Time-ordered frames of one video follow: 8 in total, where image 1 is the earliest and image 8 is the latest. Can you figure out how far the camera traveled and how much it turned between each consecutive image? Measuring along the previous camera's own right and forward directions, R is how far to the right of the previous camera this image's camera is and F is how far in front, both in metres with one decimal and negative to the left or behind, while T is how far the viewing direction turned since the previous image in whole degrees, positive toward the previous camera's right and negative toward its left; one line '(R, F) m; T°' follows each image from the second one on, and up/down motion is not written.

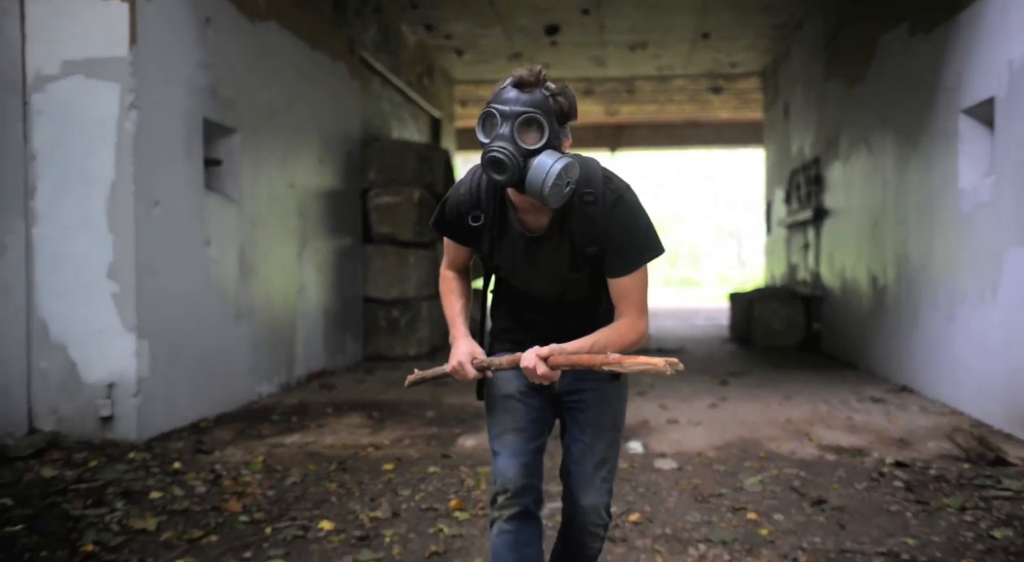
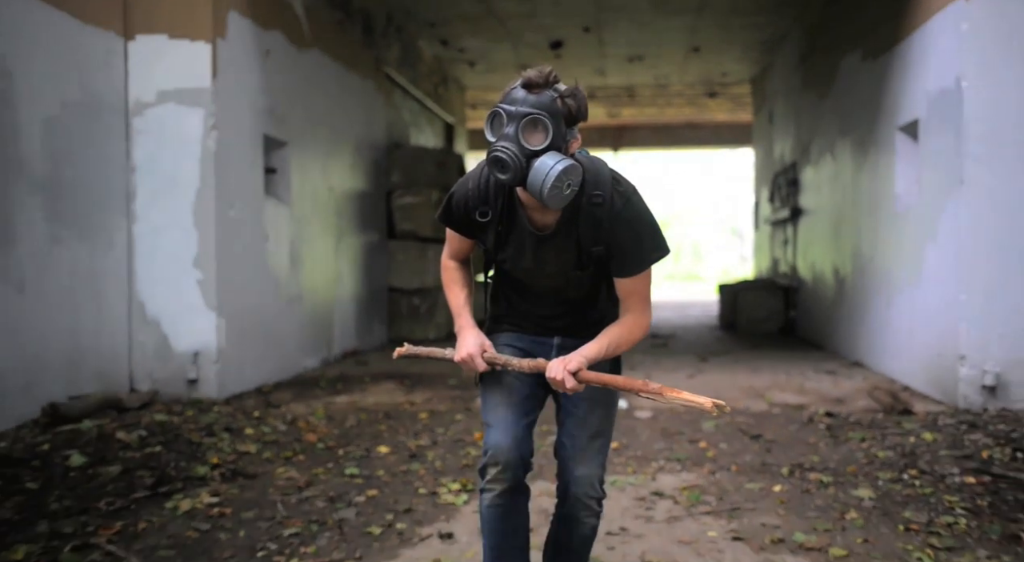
(0.0, -0.9) m; 0°
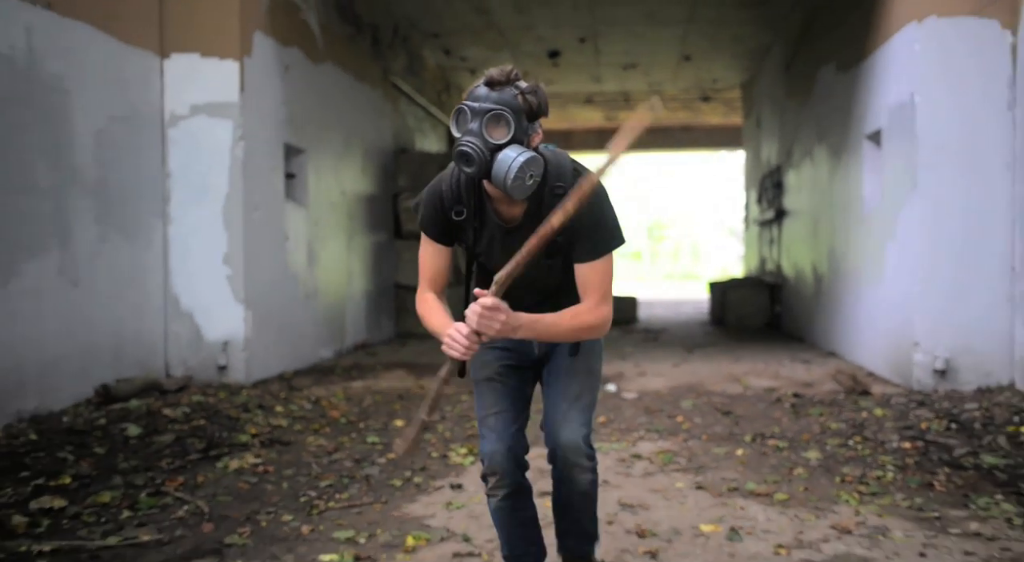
(0.0, -0.5) m; 0°
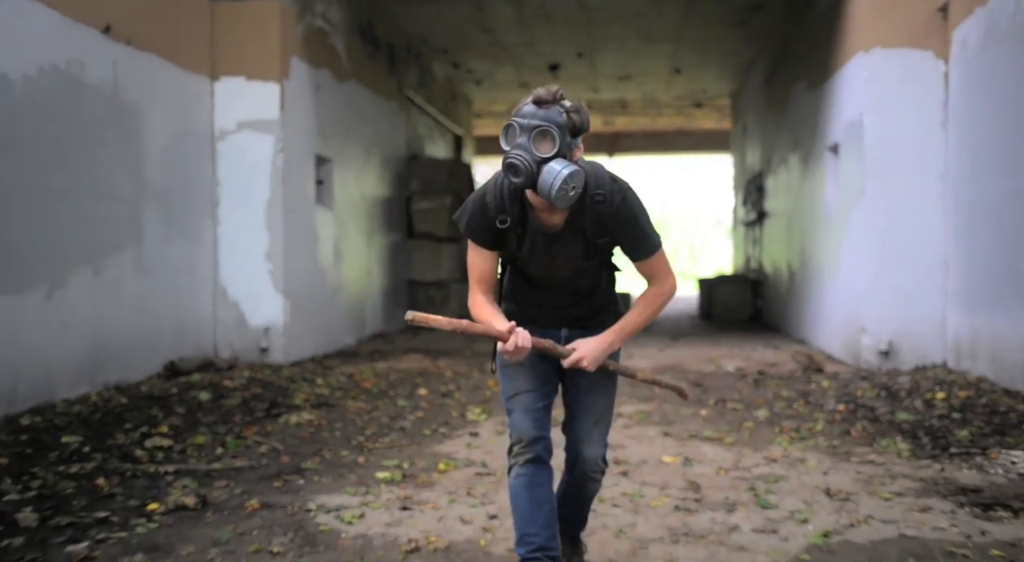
(0.0, -0.8) m; 0°
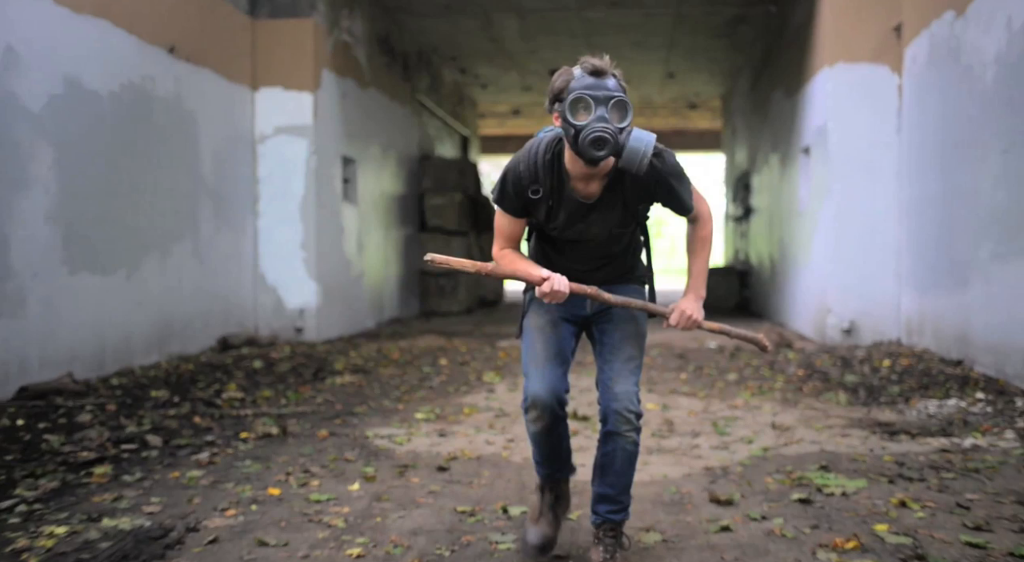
(-0.1, -0.8) m; 0°
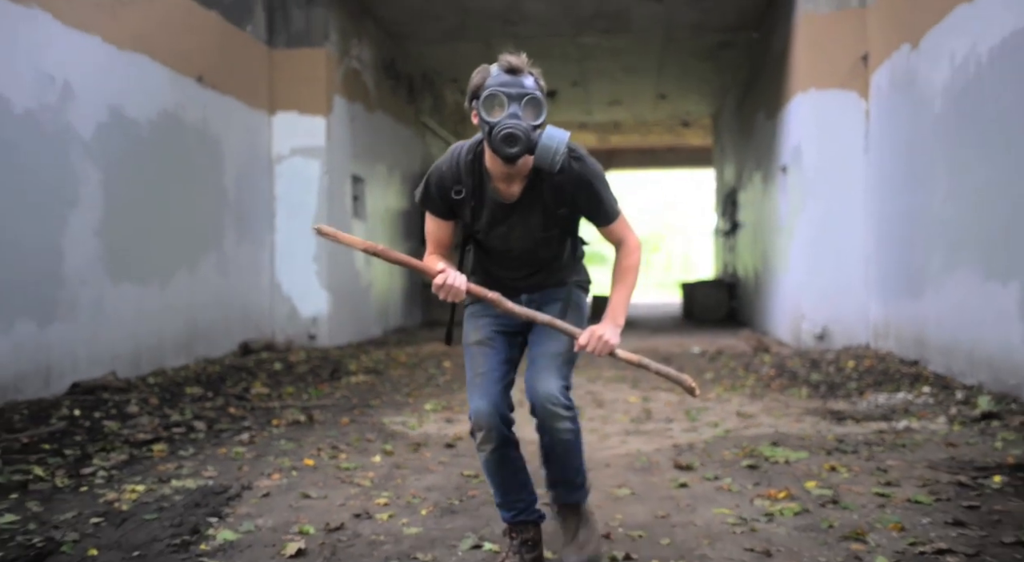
(0.0, -0.5) m; 0°
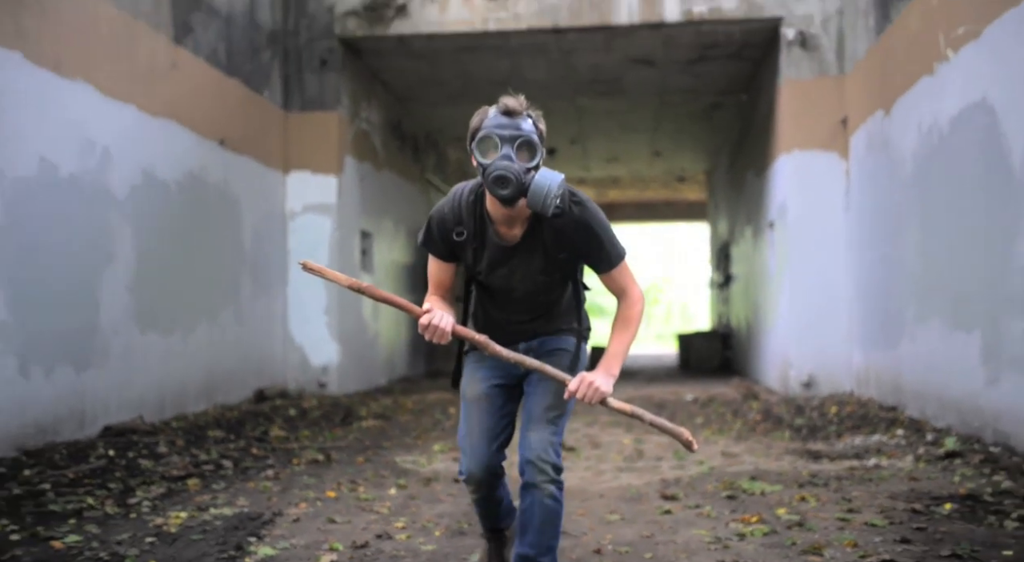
(0.0, -0.4) m; 0°
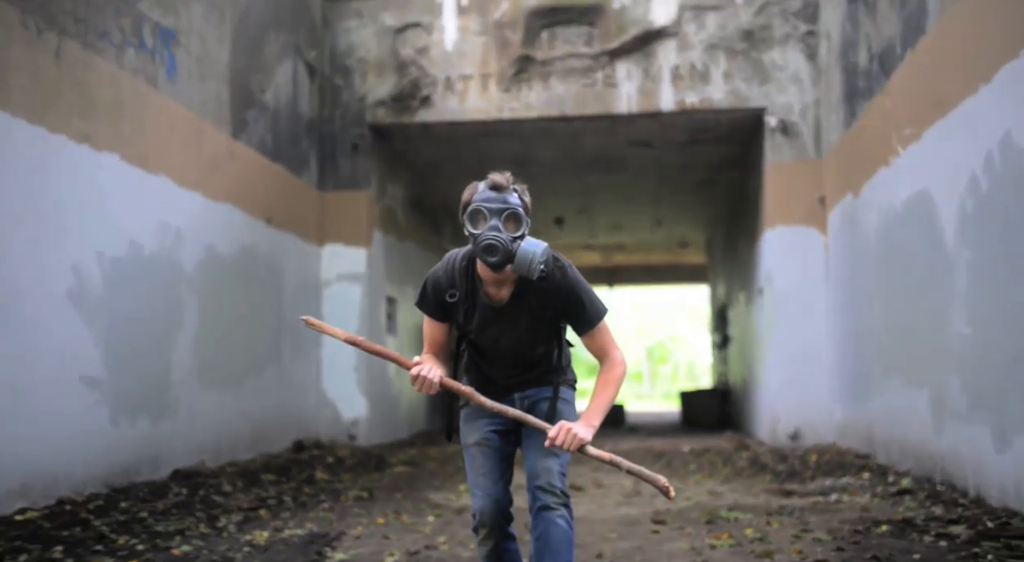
(-0.1, -0.9) m; -1°
